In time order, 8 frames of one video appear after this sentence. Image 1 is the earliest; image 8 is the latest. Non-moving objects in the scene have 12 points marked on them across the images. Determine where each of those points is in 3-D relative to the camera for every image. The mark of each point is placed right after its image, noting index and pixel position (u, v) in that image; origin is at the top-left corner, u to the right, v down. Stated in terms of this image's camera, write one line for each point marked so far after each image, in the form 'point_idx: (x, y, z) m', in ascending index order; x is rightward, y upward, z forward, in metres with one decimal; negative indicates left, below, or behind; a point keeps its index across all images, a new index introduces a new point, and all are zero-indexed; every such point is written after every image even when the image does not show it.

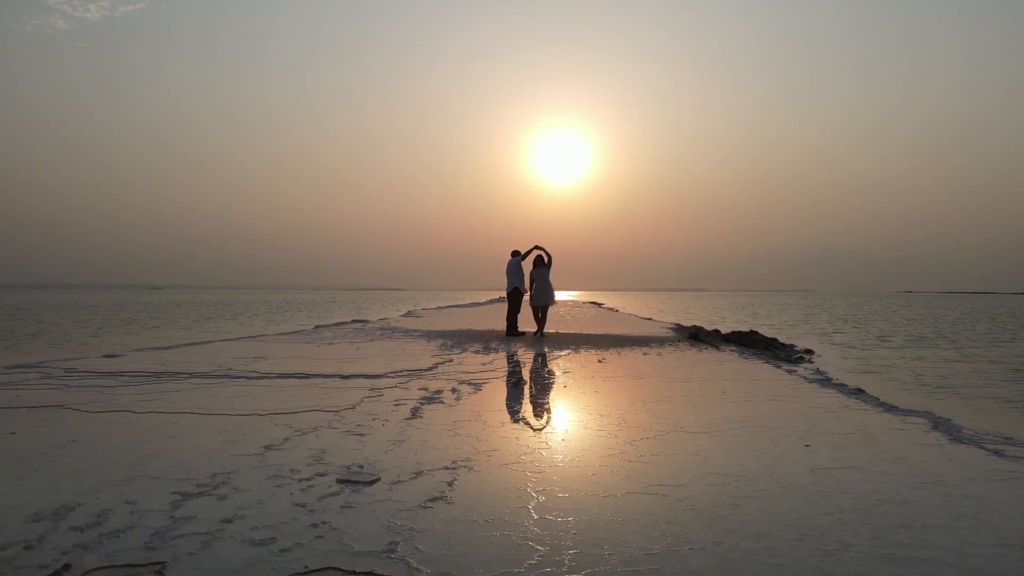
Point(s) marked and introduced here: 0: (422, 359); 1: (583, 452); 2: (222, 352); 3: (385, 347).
0: (-1.2, -0.9, +9.4) m
1: (+0.4, -1.0, +4.3) m
2: (-4.0, -0.9, +9.6) m
3: (-2.0, -0.9, +11.1) m
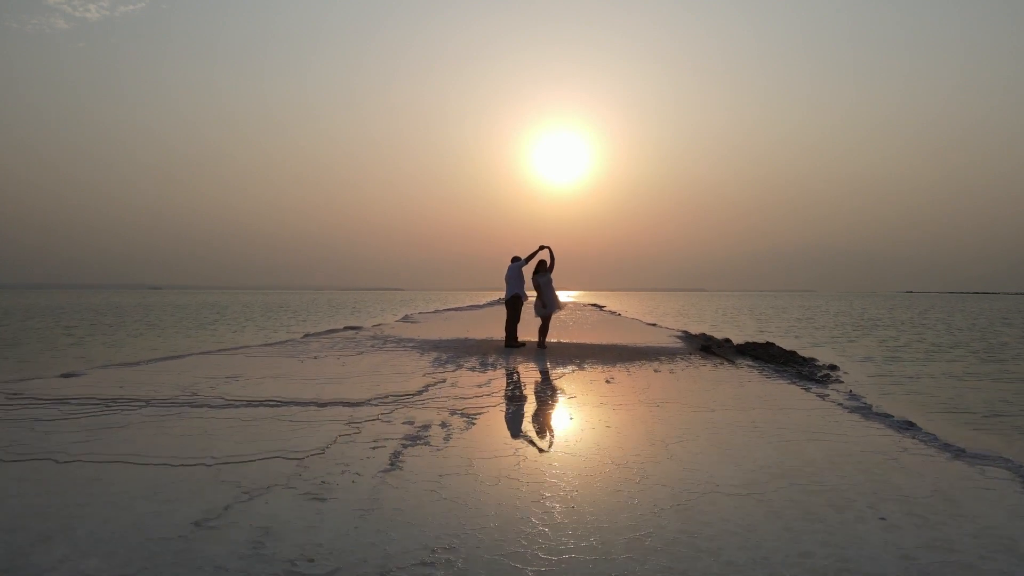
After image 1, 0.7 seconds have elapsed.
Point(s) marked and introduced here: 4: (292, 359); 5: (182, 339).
0: (-1.2, -1.1, +8.5) m
1: (+0.4, -1.1, +3.4) m
2: (-4.0, -1.0, +8.8) m
3: (-2.0, -1.1, +10.3) m
4: (-3.3, -1.1, +10.5) m
5: (-8.2, -1.3, +17.5) m
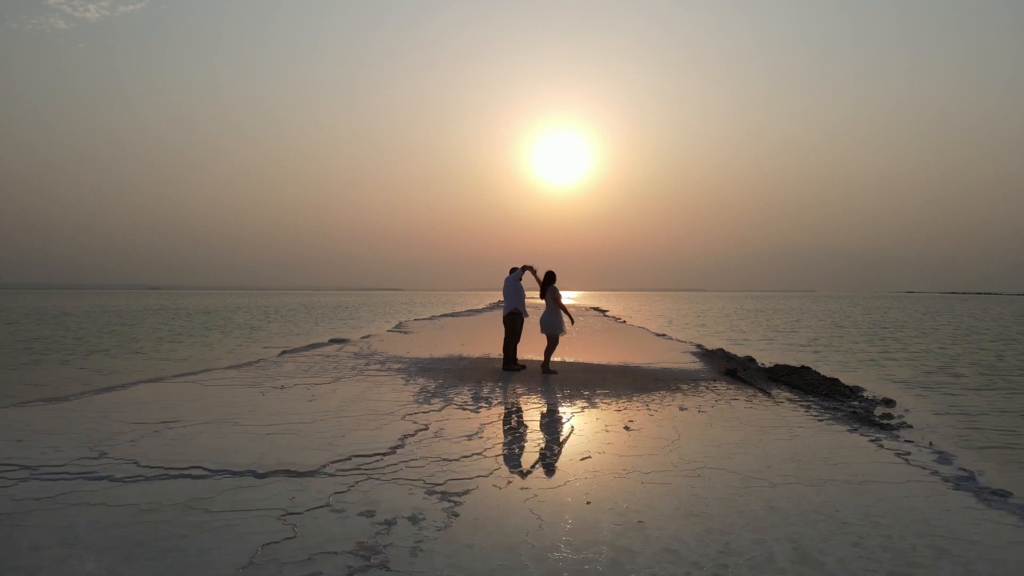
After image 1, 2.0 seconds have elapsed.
0: (-1.2, -1.3, +7.1) m
1: (+0.4, -1.4, +2.0) m
2: (-4.0, -1.3, +7.3) m
3: (-2.0, -1.3, +8.8) m
4: (-3.3, -1.3, +9.0) m
5: (-8.3, -1.6, +16.0) m
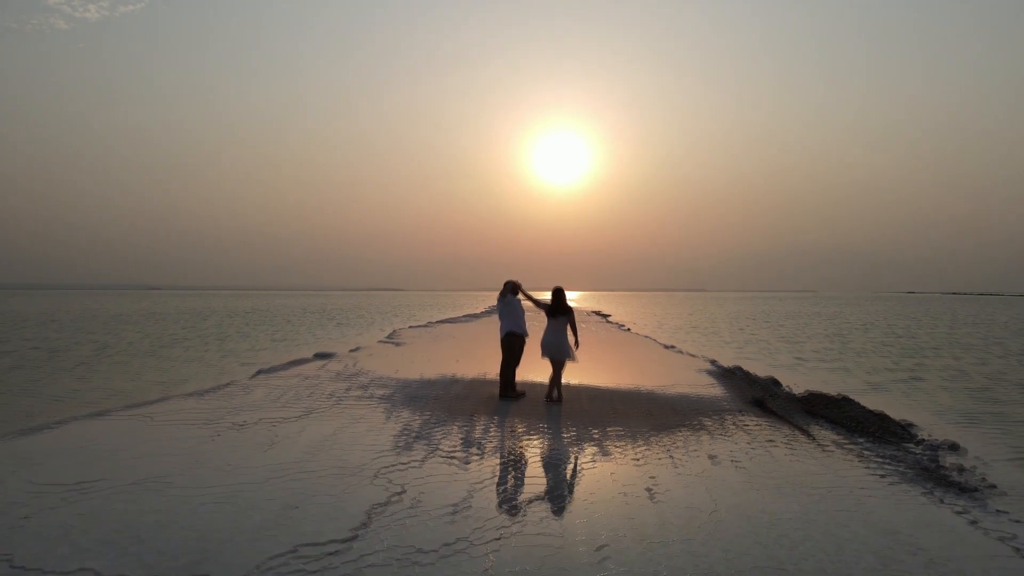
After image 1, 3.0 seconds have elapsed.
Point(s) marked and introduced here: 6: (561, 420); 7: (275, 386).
0: (-1.2, -1.6, +5.8) m
1: (+0.4, -1.6, +0.7) m
2: (-4.0, -1.5, +6.0) m
3: (-2.0, -1.6, +7.5) m
4: (-3.3, -1.5, +7.7) m
5: (-8.3, -1.8, +14.7) m
6: (+0.6, -1.6, +8.6) m
7: (-3.7, -1.5, +11.2) m
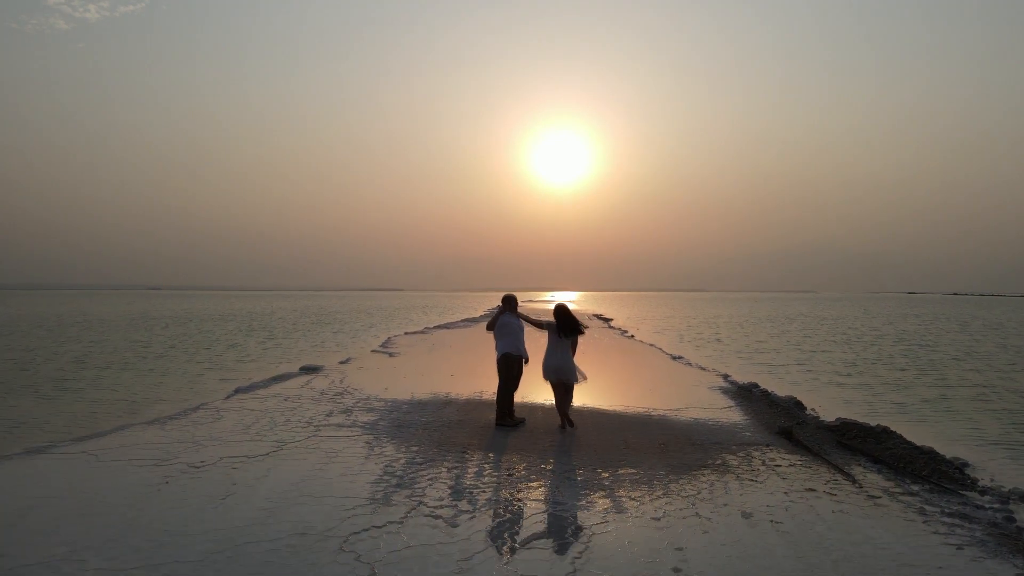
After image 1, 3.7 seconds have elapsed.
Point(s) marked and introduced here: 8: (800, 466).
0: (-1.2, -1.8, +4.7) m
1: (+0.3, -1.8, -0.4) m
2: (-4.0, -1.7, +5.0) m
3: (-2.1, -1.8, +6.5) m
4: (-3.4, -1.7, +6.7) m
5: (-8.3, -2.0, +13.7) m
6: (+0.6, -1.8, +7.6) m
7: (-3.7, -1.8, +10.2) m
8: (+2.9, -1.8, +7.1) m
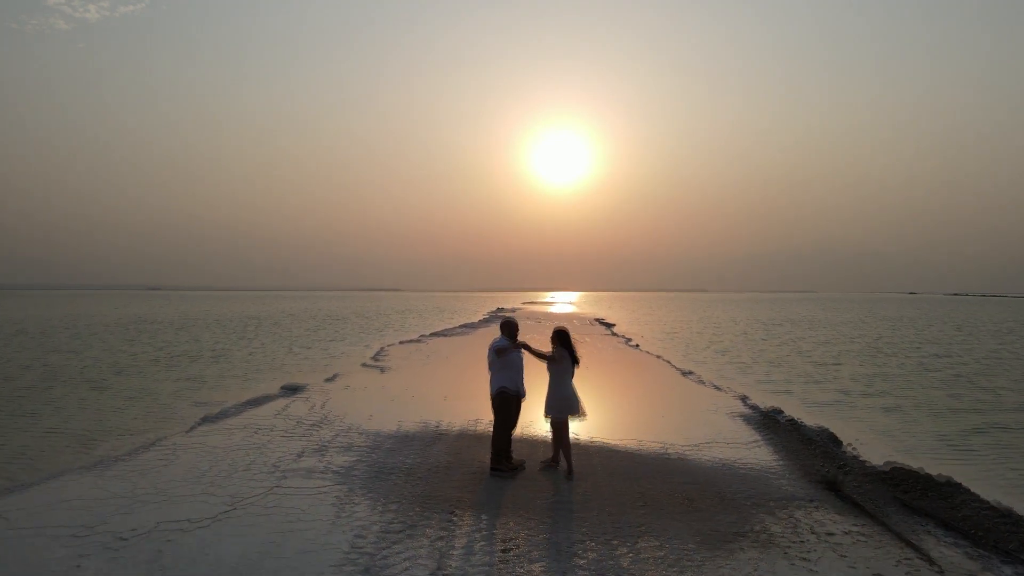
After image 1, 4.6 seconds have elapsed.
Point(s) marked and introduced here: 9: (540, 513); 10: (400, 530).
0: (-1.3, -2.0, +3.5) m
1: (+0.3, -2.1, -1.6) m
2: (-4.1, -2.0, +3.8) m
3: (-2.1, -2.0, +5.2) m
4: (-3.4, -2.0, +5.5) m
5: (-8.3, -2.3, +12.4) m
6: (+0.5, -2.1, +6.3) m
7: (-3.8, -2.0, +8.9) m
8: (+2.8, -2.1, +5.9) m
9: (+0.3, -2.1, +6.5) m
10: (-0.9, -2.1, +6.1) m
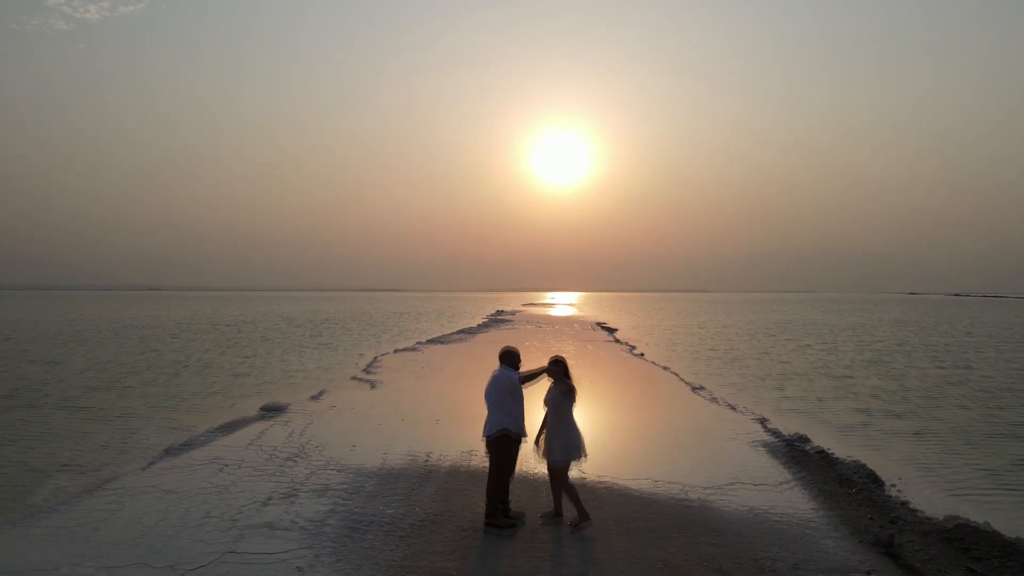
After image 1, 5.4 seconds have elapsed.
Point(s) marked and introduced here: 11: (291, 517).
0: (-1.3, -2.3, +2.4) m
1: (+0.3, -2.3, -2.7) m
2: (-4.1, -2.2, +2.6) m
3: (-2.1, -2.3, +4.1) m
4: (-3.4, -2.2, +4.3) m
5: (-8.4, -2.5, +11.3) m
6: (+0.5, -2.3, +5.2) m
7: (-3.8, -2.3, +7.8) m
8: (+2.8, -2.3, +4.7) m
9: (+0.2, -2.3, +5.4) m
10: (-1.0, -2.3, +5.0) m
11: (-2.2, -2.3, +7.3) m
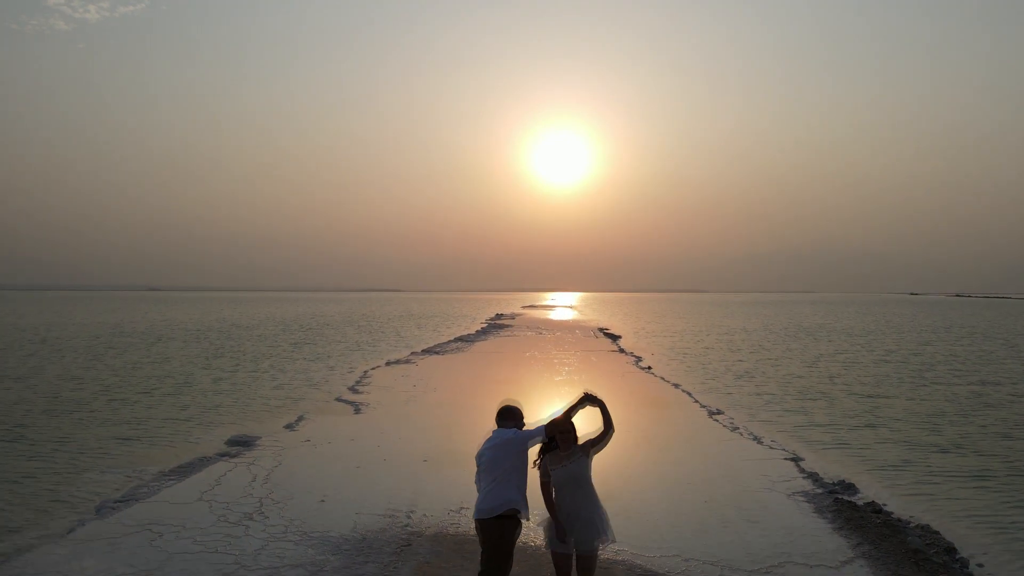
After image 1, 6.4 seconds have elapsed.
0: (-1.3, -2.6, +0.8) m
1: (+0.3, -2.6, -4.3) m
2: (-4.1, -2.5, +1.1) m
3: (-2.1, -2.6, +2.5) m
4: (-3.4, -2.6, +2.8) m
5: (-8.4, -2.8, +9.7) m
6: (+0.5, -2.6, +3.6) m
7: (-3.8, -2.6, +6.2) m
8: (+2.8, -2.6, +3.2) m
9: (+0.2, -2.6, +3.8) m
10: (-1.0, -2.6, +3.4) m
11: (-2.3, -2.6, +5.7) m
